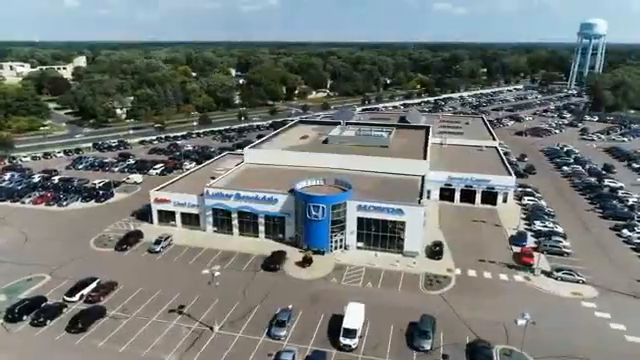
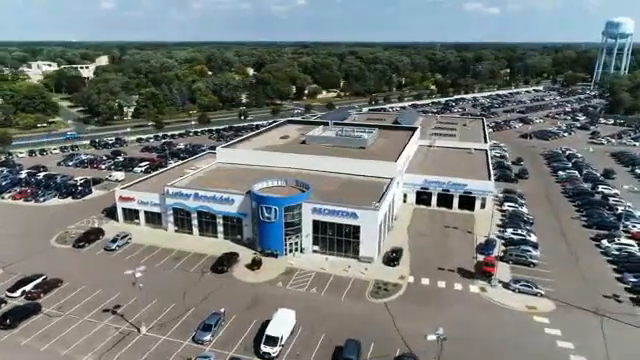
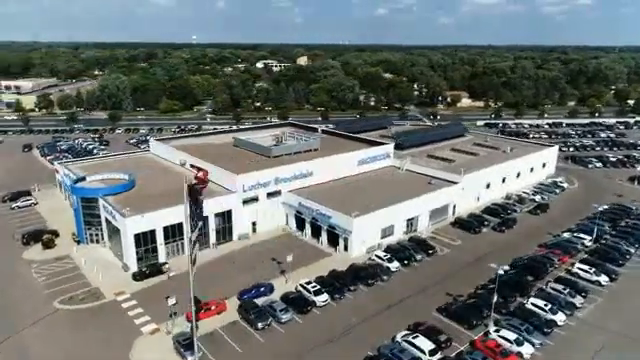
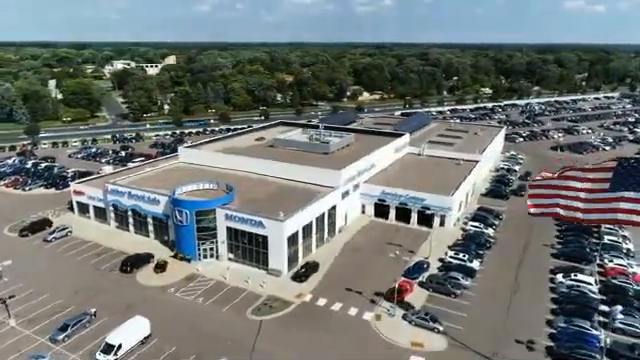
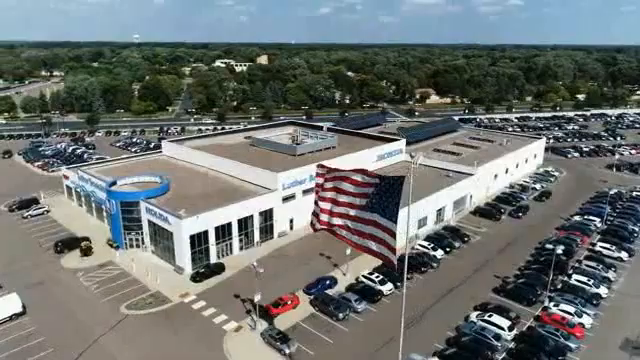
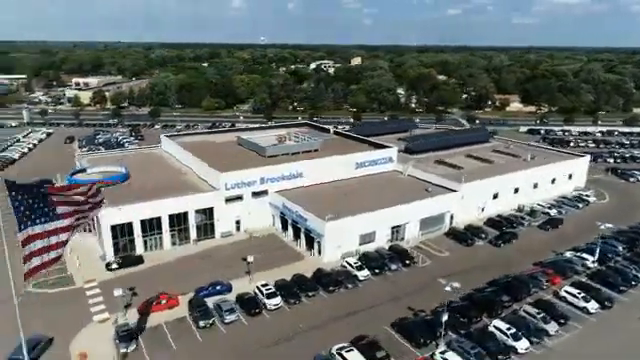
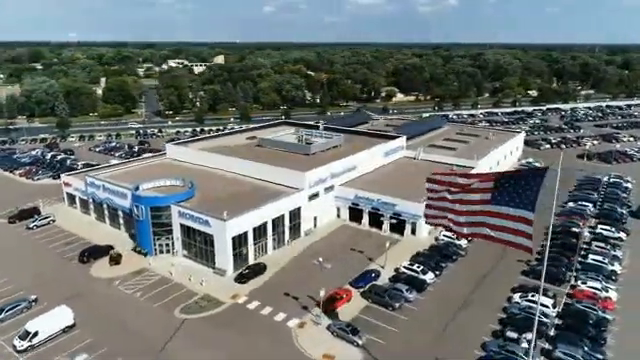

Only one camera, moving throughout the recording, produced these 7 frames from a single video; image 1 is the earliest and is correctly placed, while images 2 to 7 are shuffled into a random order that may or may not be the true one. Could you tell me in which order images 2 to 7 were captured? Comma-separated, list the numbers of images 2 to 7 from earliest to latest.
2, 4, 7, 5, 3, 6
